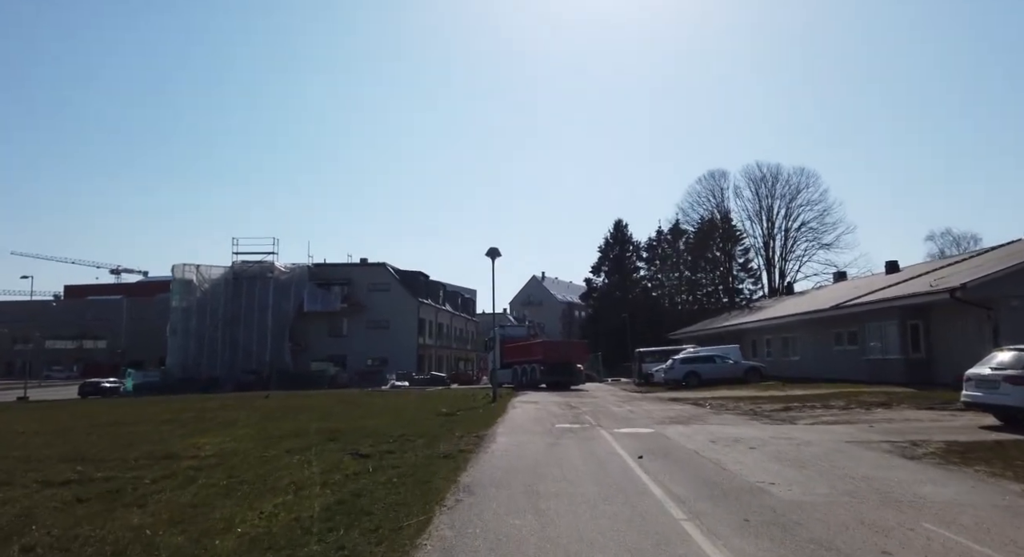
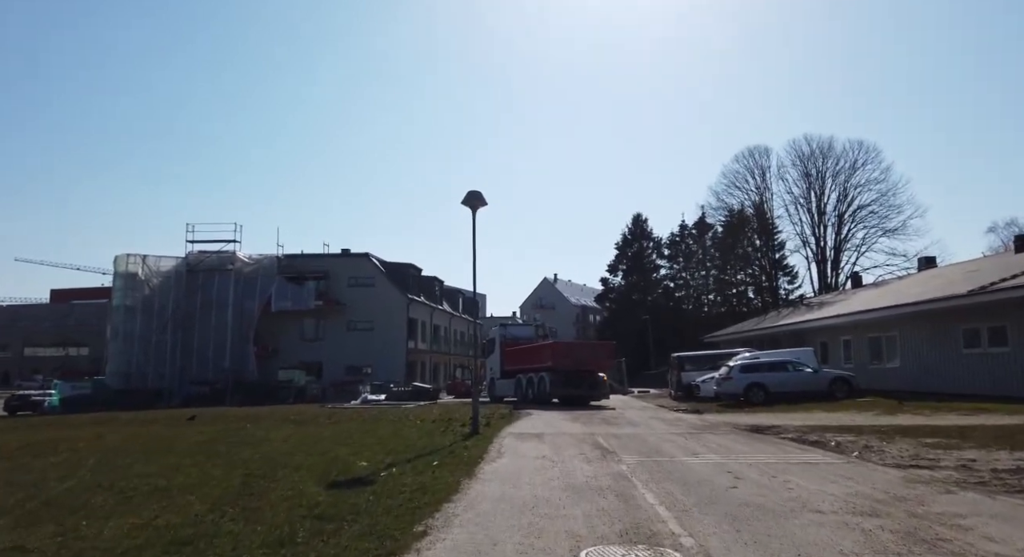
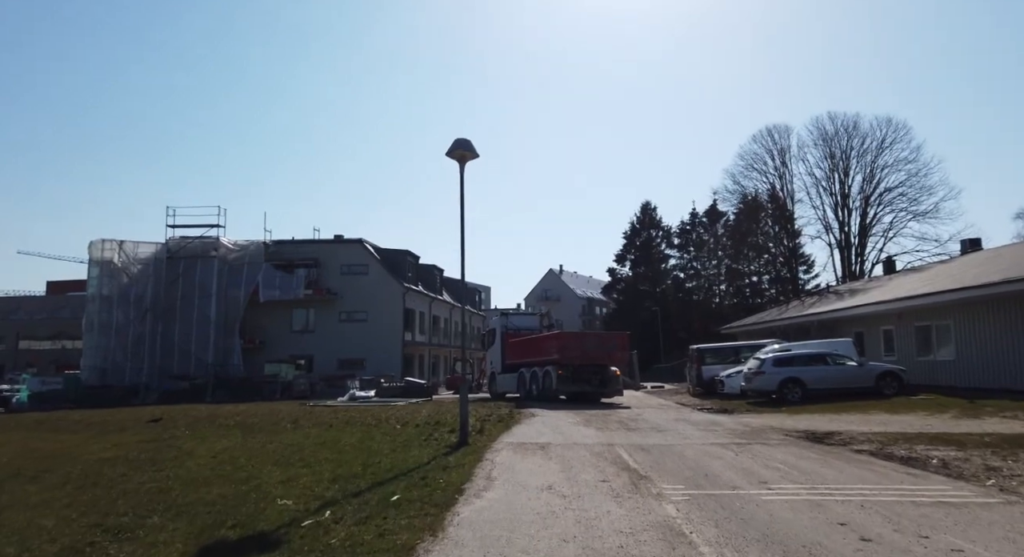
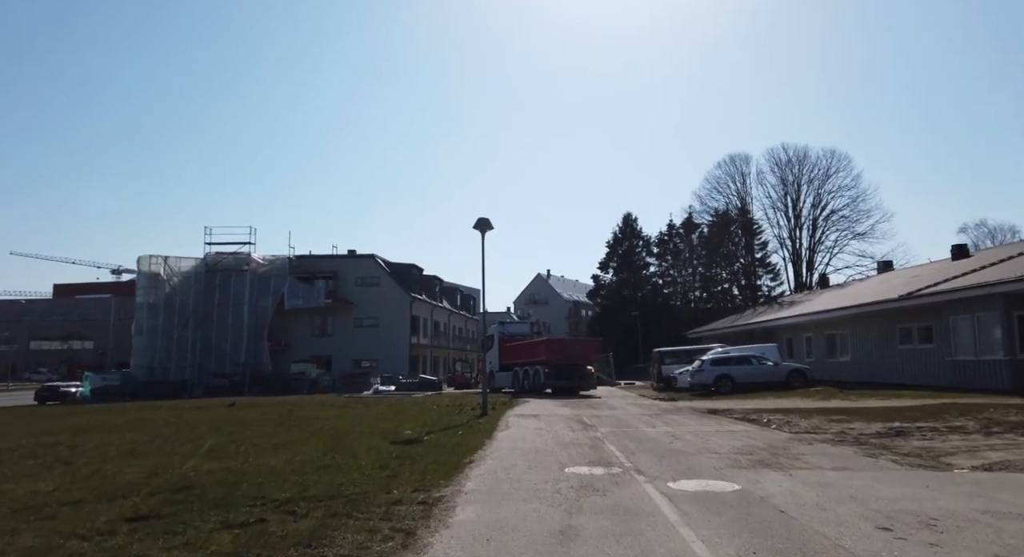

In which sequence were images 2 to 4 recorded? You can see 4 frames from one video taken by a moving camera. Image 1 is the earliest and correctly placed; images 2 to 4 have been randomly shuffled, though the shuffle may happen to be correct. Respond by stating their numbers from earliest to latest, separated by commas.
4, 2, 3
